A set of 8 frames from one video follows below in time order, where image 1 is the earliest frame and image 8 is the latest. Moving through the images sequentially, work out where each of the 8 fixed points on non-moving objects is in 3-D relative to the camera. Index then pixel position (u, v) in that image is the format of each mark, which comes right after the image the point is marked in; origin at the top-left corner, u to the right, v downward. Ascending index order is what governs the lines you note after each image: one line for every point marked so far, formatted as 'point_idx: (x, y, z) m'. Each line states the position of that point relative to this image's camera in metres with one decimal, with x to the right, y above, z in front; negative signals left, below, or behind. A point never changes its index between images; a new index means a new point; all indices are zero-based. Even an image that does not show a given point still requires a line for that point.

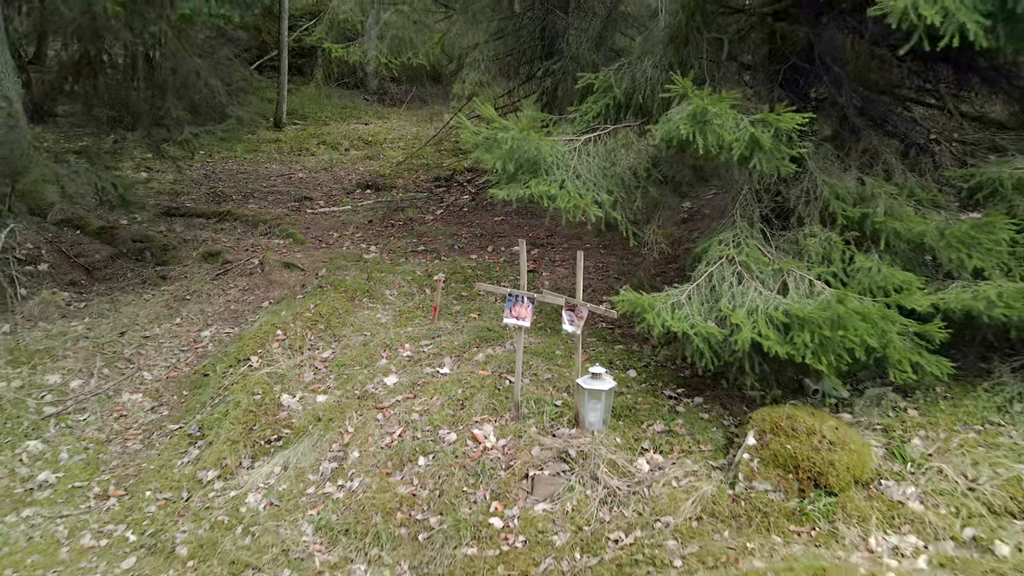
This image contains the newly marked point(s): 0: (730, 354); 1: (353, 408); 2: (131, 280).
0: (+0.8, -0.3, +2.8) m
1: (-0.8, -0.6, +3.4) m
2: (-3.1, +0.1, +5.8) m
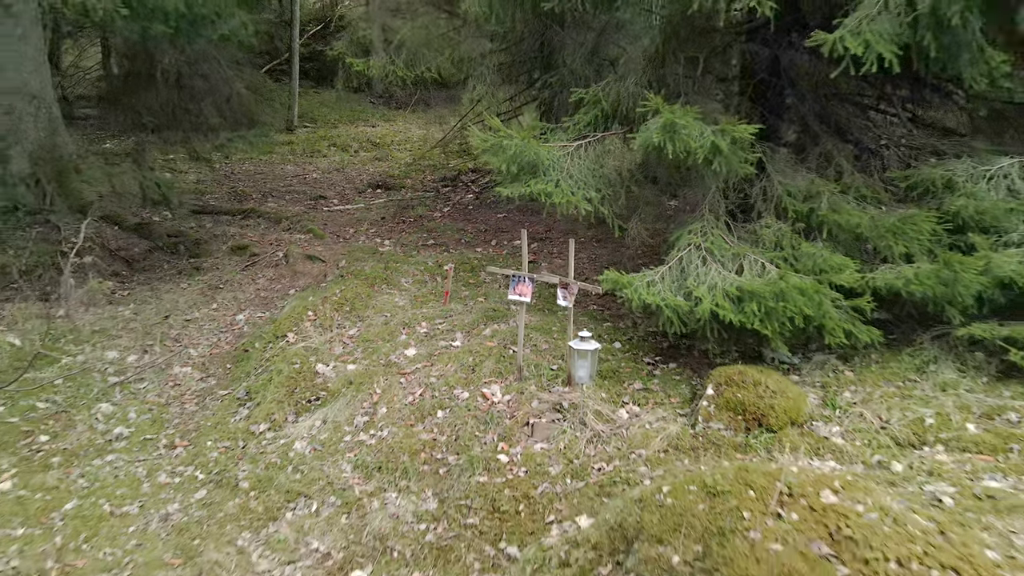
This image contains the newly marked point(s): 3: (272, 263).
0: (+0.9, -0.2, +3.4) m
1: (-0.7, -0.5, +4.0) m
2: (-3.1, +0.2, +6.4) m
3: (-2.2, +0.2, +6.4) m
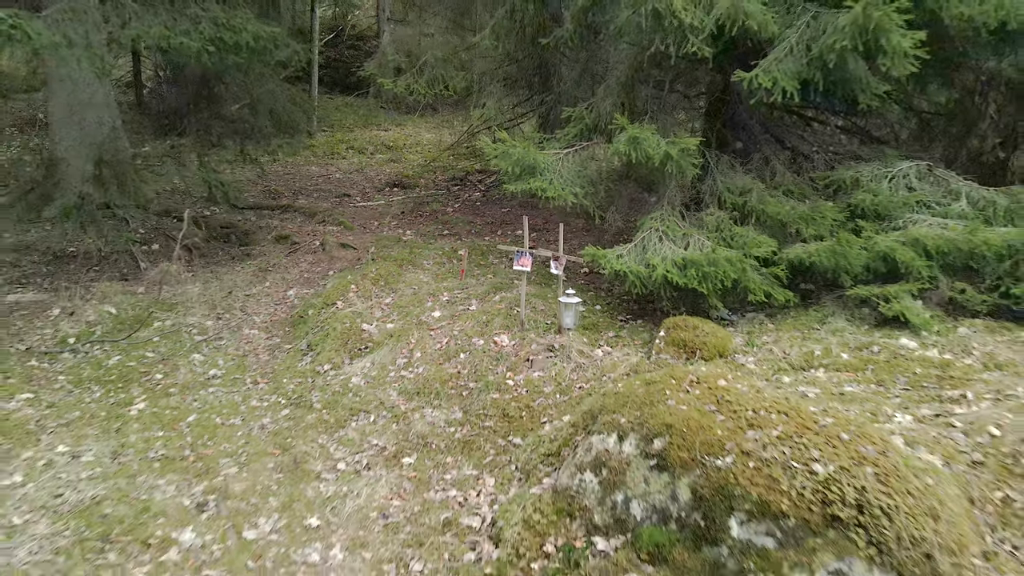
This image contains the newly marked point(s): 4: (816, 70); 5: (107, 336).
0: (+0.9, 0.0, +4.5) m
1: (-0.7, -0.3, +5.2) m
2: (-3.1, +0.3, +7.6) m
3: (-2.2, +0.4, +7.6) m
4: (+1.8, +1.3, +4.3) m
5: (-3.2, -0.4, +5.6) m
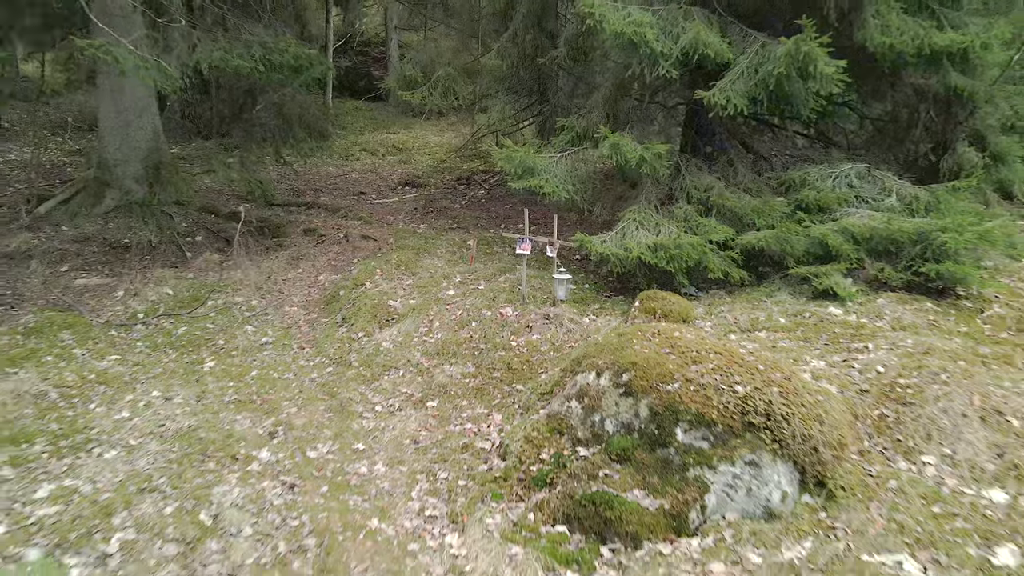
0: (+0.9, +0.2, +5.5) m
1: (-0.7, -0.1, +6.2) m
2: (-3.1, +0.5, +8.5) m
3: (-2.1, +0.6, +8.6) m
4: (+1.9, +1.5, +5.3) m
5: (-3.2, -0.2, +6.6) m
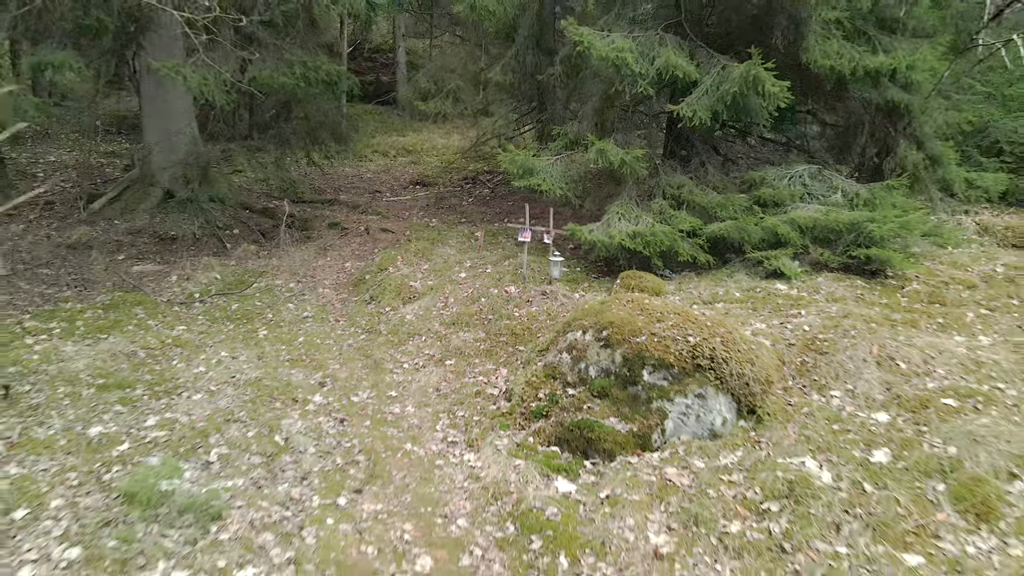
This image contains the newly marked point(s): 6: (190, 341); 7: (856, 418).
0: (+0.9, +0.3, +6.6) m
1: (-0.7, 0.0, +7.2) m
2: (-3.0, +0.7, +9.6) m
3: (-2.1, +0.8, +9.6) m
4: (+1.9, +1.7, +6.4) m
5: (-3.2, 0.0, +7.7) m
6: (-2.9, -0.5, +6.3) m
7: (+2.2, -0.8, +4.4) m
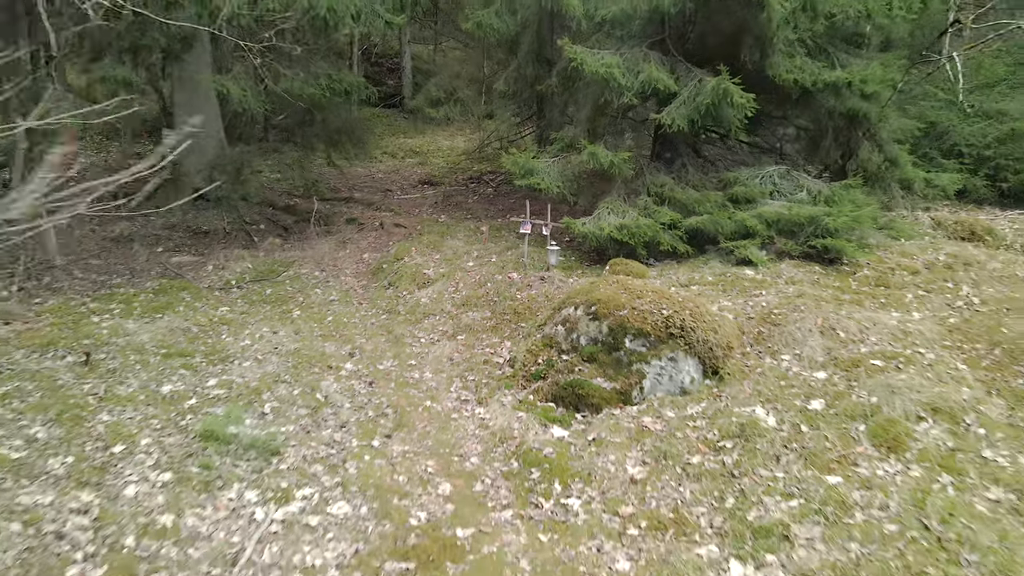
0: (+1.0, +0.5, +7.5) m
1: (-0.6, +0.2, +8.2) m
2: (-3.0, +0.8, +10.6) m
3: (-2.1, +0.9, +10.6) m
4: (+1.9, +1.8, +7.3) m
5: (-3.2, +0.1, +8.6) m
6: (-2.9, -0.3, +7.2) m
7: (+2.2, -0.7, +5.4) m
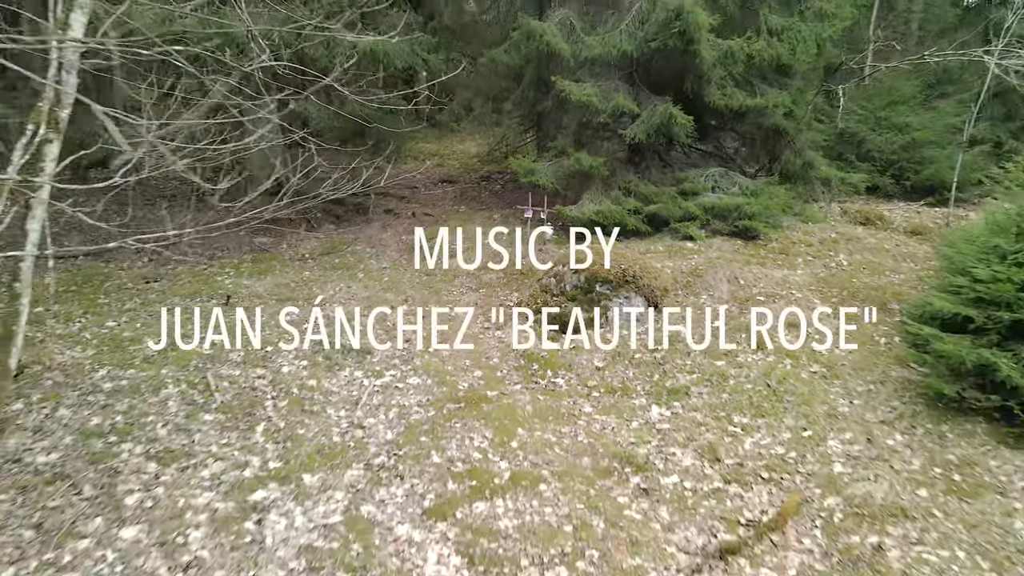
0: (+1.1, +0.9, +10.3) m
1: (-0.5, +0.6, +10.9) m
2: (-2.9, +1.3, +13.3) m
3: (-2.0, +1.4, +13.3) m
4: (+2.0, +2.2, +10.0) m
5: (-3.1, +0.6, +11.4) m
6: (-2.8, +0.1, +10.0) m
7: (+2.3, -0.2, +8.1) m
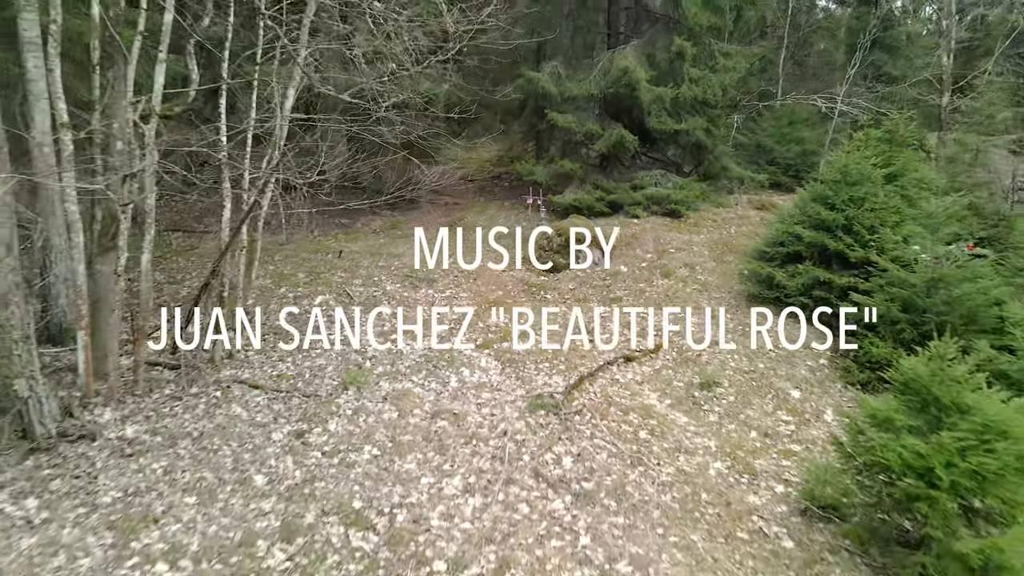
0: (+1.2, +1.8, +15.4) m
1: (-0.4, +1.5, +16.0) m
2: (-2.8, +2.1, +18.4) m
3: (-1.8, +2.2, +18.4) m
4: (+2.2, +3.1, +15.1) m
5: (-2.9, +1.4, +16.5) m
6: (-2.6, +0.9, +15.1) m
7: (+2.4, +0.6, +13.2) m
